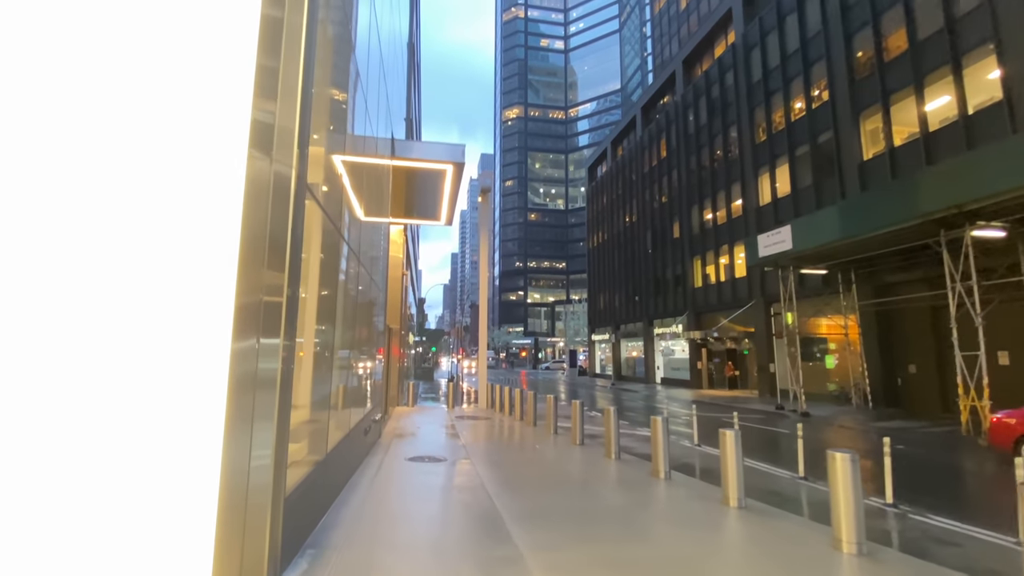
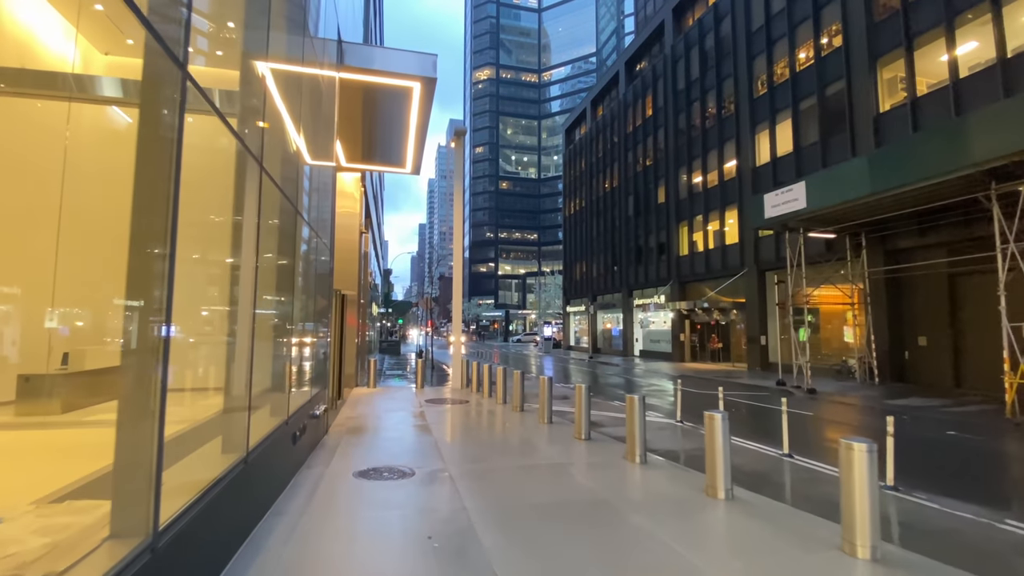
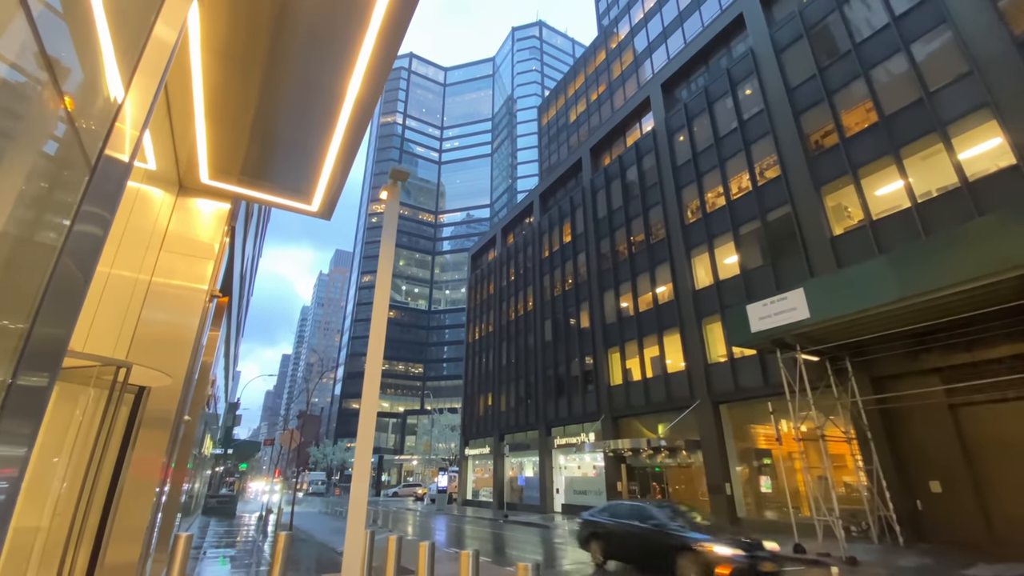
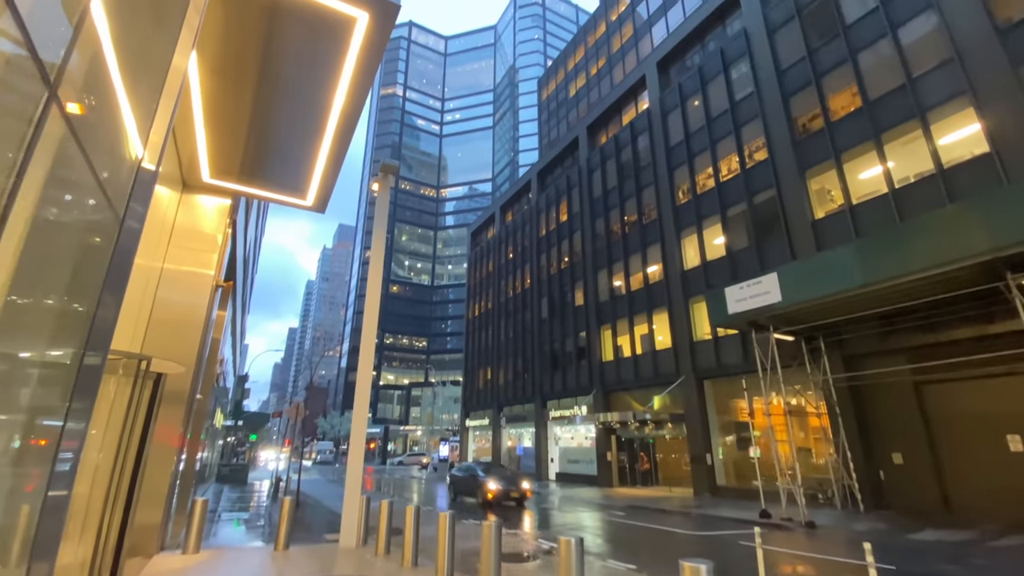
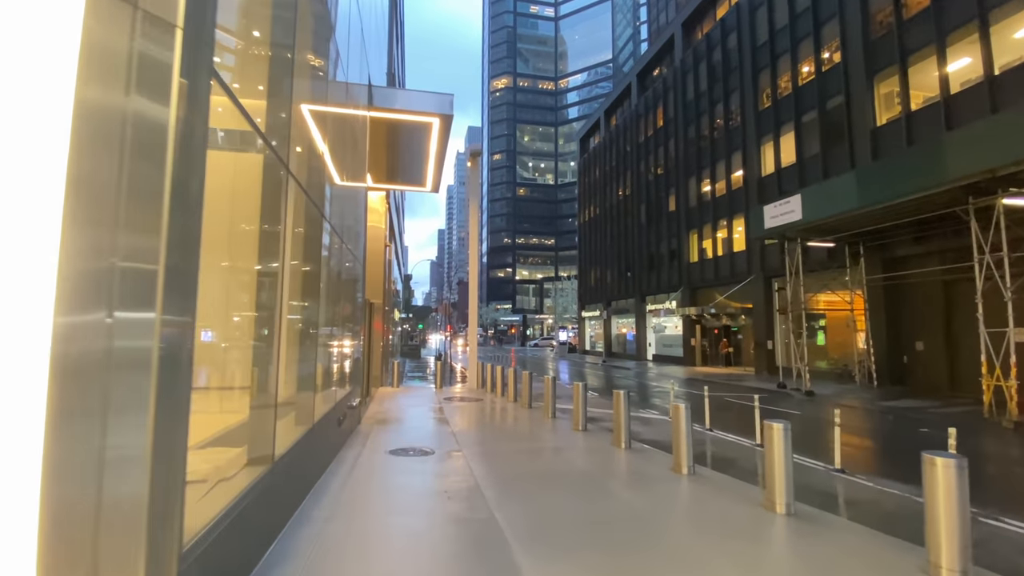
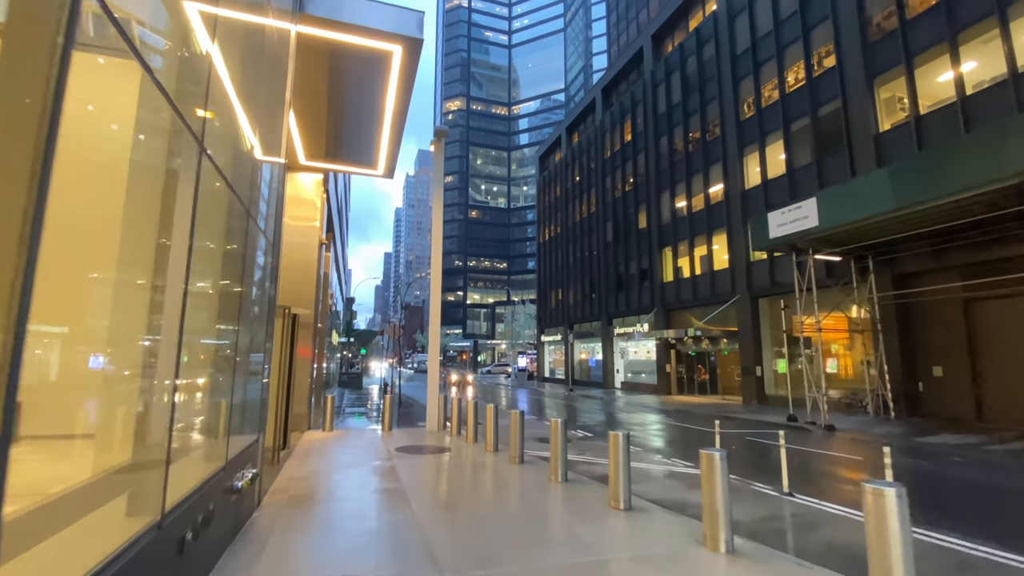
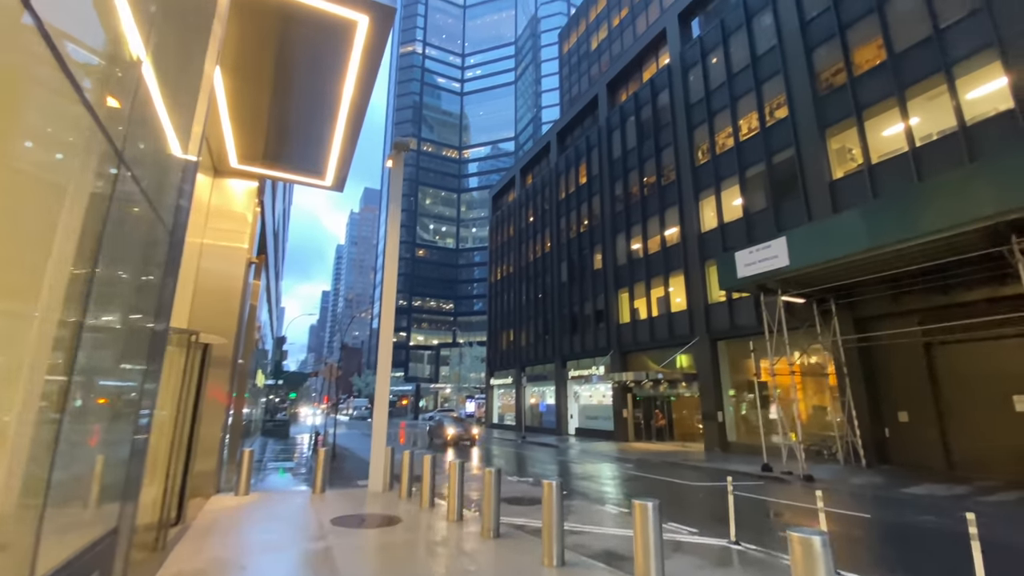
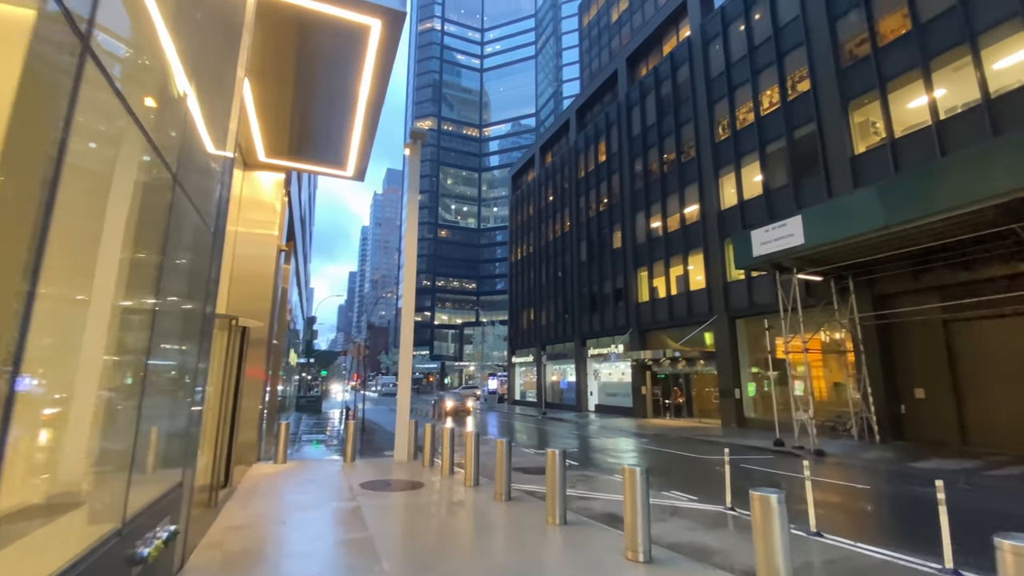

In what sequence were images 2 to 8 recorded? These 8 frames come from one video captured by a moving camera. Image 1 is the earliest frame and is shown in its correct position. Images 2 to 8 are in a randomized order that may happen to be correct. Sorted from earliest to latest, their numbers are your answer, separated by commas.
5, 2, 6, 8, 7, 4, 3
